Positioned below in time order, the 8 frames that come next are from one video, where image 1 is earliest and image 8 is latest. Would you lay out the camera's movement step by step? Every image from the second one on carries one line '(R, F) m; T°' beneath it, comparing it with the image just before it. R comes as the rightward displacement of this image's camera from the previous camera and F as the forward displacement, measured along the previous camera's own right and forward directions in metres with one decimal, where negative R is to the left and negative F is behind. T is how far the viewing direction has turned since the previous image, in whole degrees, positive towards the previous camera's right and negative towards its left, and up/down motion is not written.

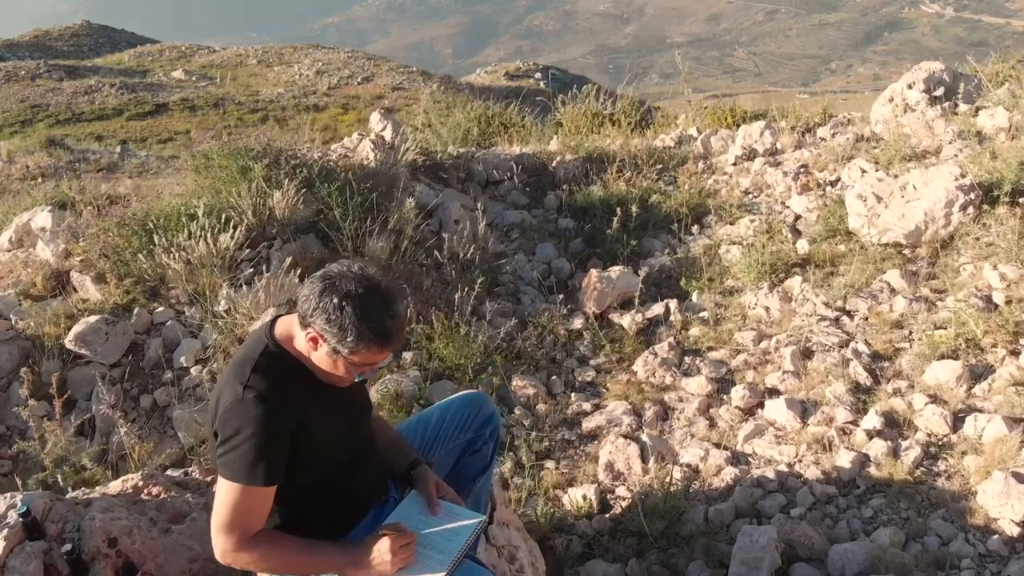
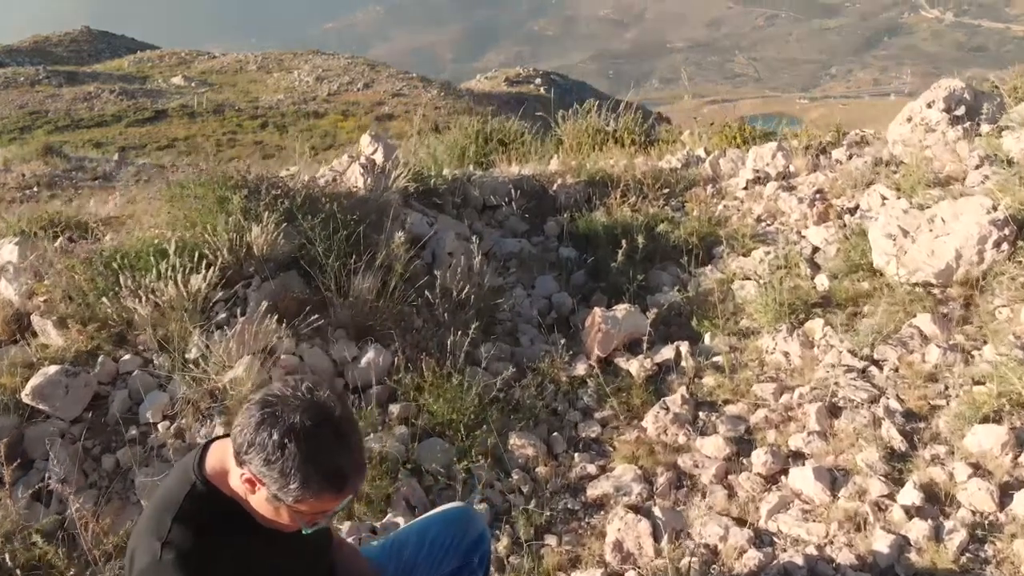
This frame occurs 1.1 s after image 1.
(0.0, +0.4) m; 0°
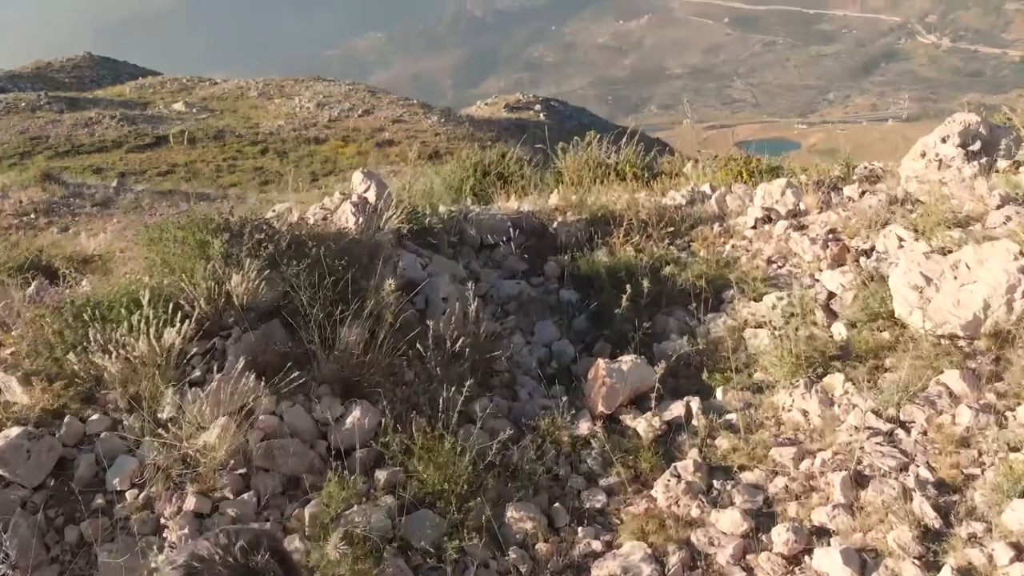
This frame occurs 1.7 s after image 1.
(0.0, +0.3) m; 0°
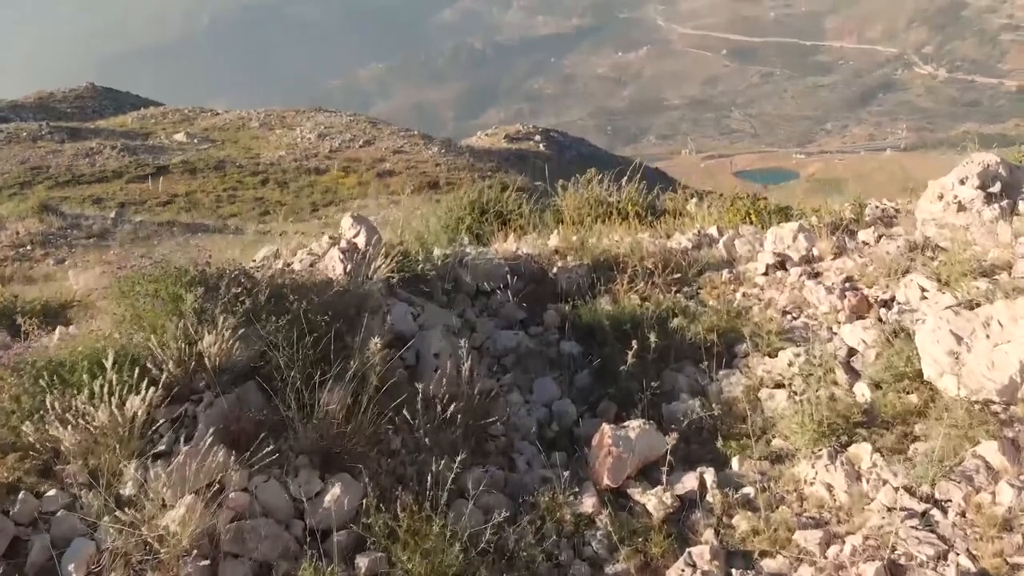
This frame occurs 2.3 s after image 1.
(0.0, +0.4) m; 0°
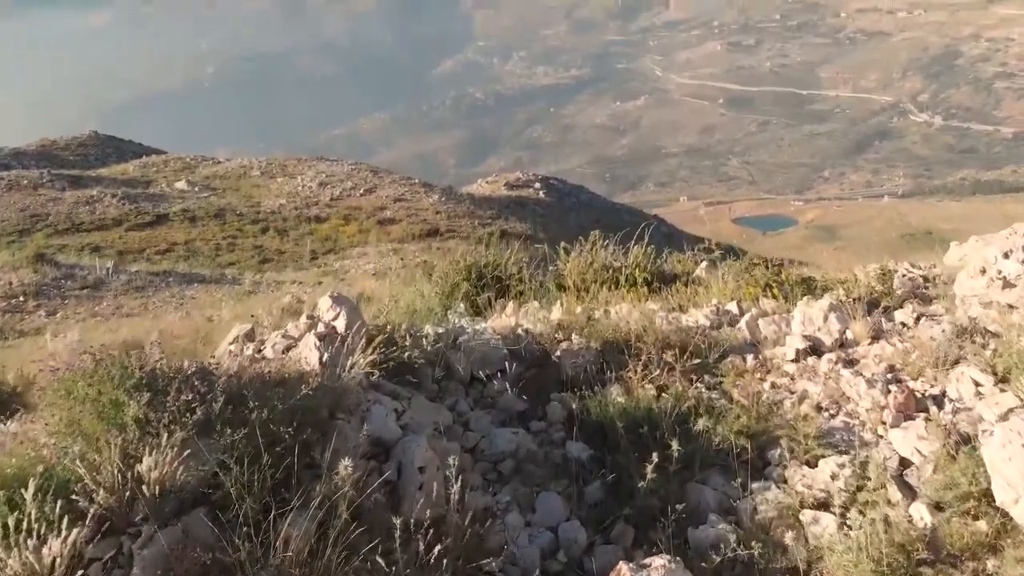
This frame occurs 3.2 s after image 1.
(0.0, +0.7) m; 0°
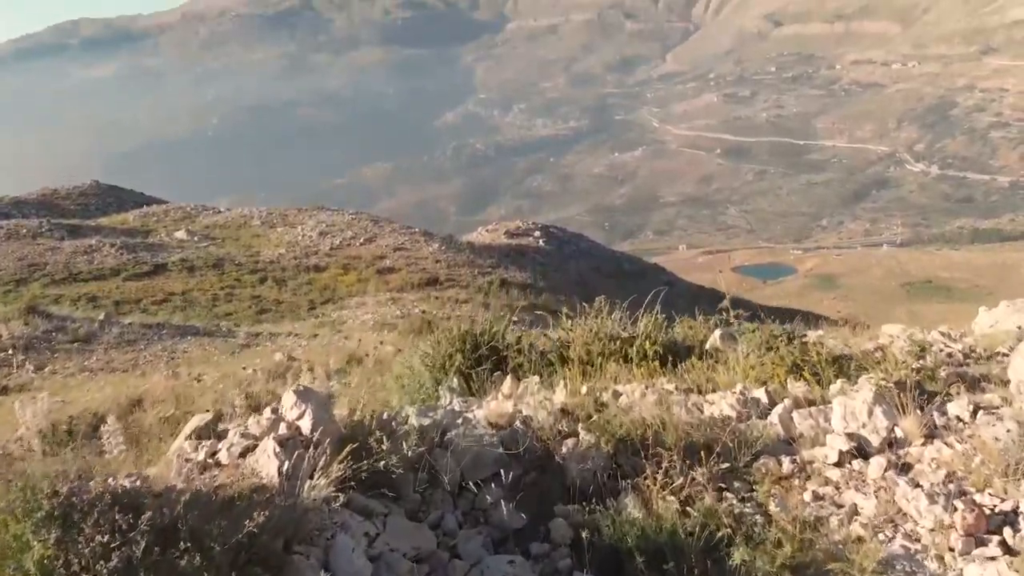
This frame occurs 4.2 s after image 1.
(0.0, +0.7) m; 0°
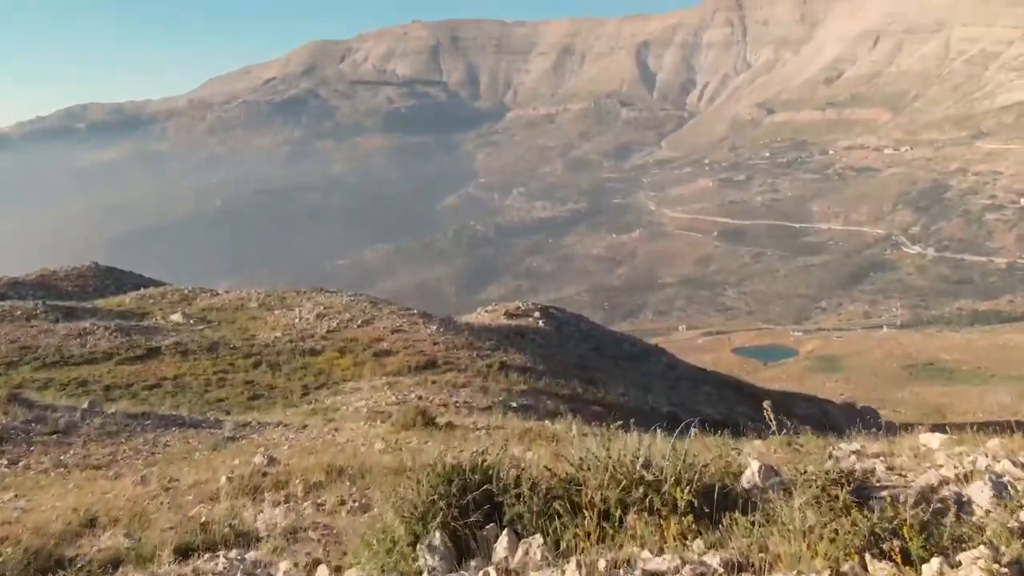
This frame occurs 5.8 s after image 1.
(0.0, +1.3) m; 0°
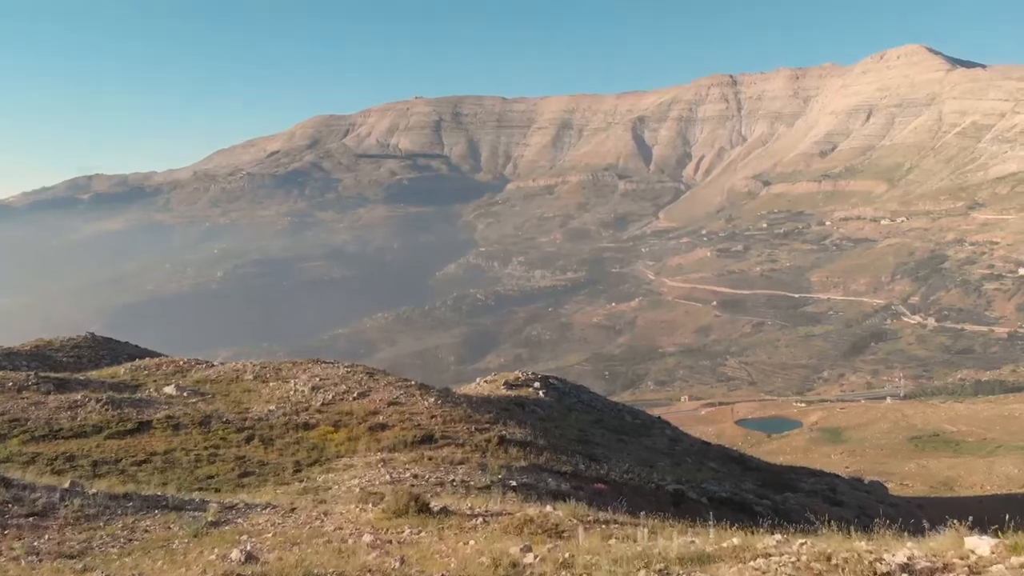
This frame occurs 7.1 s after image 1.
(0.0, +1.2) m; 0°
